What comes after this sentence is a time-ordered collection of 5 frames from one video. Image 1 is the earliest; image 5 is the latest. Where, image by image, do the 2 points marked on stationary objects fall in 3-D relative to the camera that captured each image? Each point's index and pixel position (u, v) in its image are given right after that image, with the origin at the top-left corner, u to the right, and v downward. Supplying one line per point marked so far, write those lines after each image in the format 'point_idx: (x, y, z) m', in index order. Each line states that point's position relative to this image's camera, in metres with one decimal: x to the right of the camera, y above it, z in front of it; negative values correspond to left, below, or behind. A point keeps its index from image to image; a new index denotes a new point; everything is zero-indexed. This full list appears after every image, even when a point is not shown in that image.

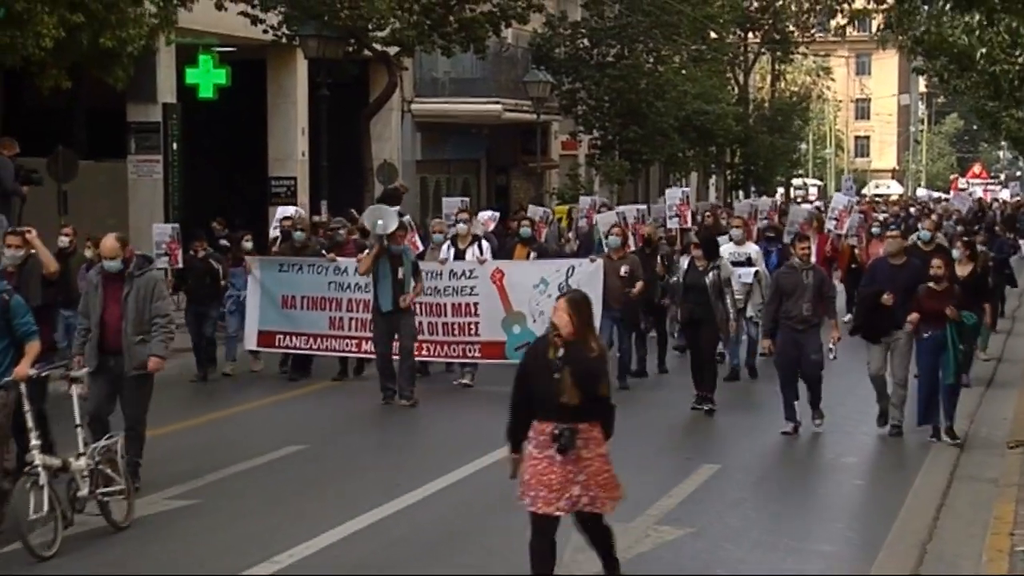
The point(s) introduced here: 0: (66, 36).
0: (-4.9, +2.8, +17.7) m
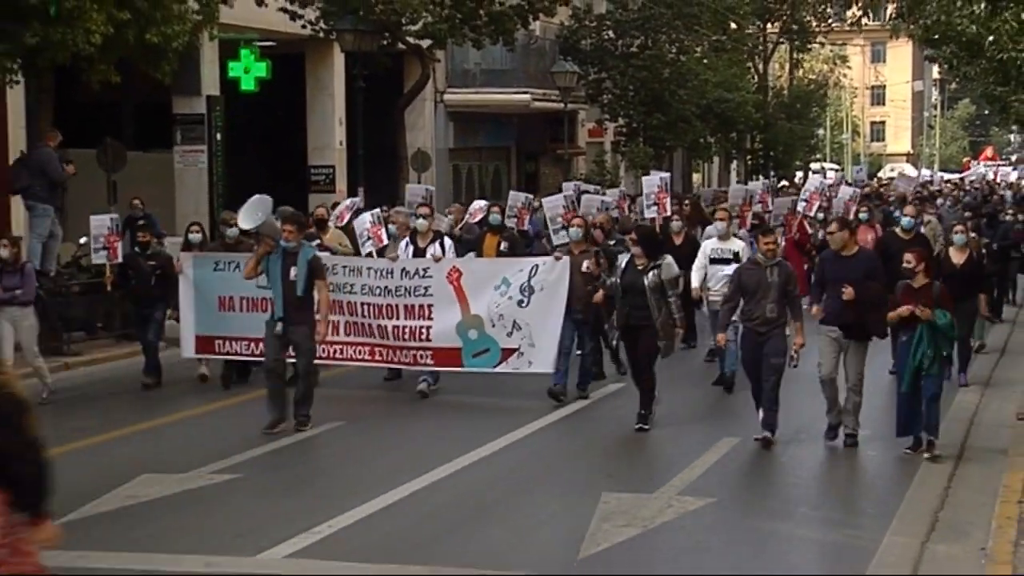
0: (-4.6, +2.9, +18.4) m
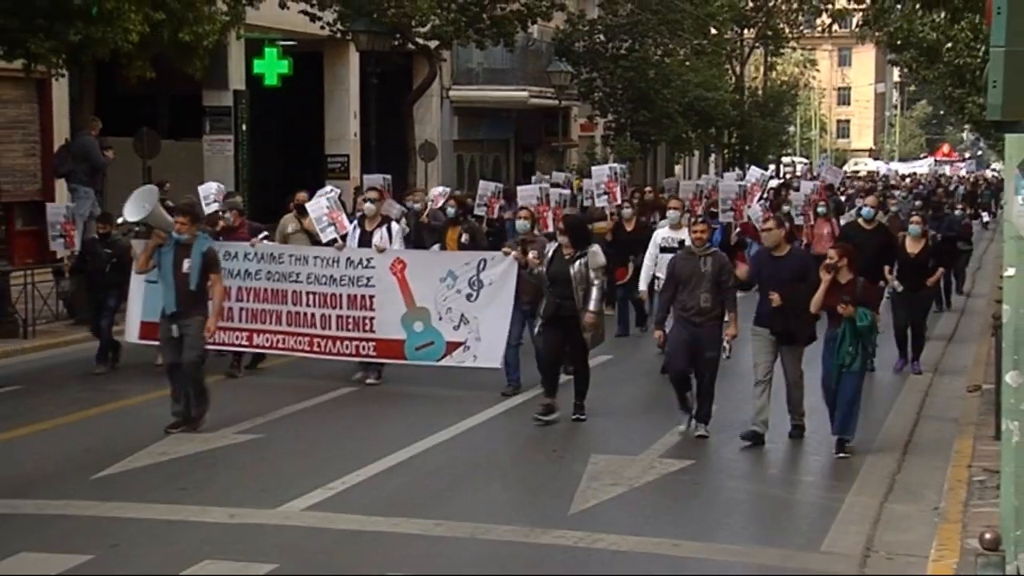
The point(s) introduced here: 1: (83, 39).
0: (-4.6, +3.3, +20.0) m
1: (-5.1, +3.0, +18.8) m
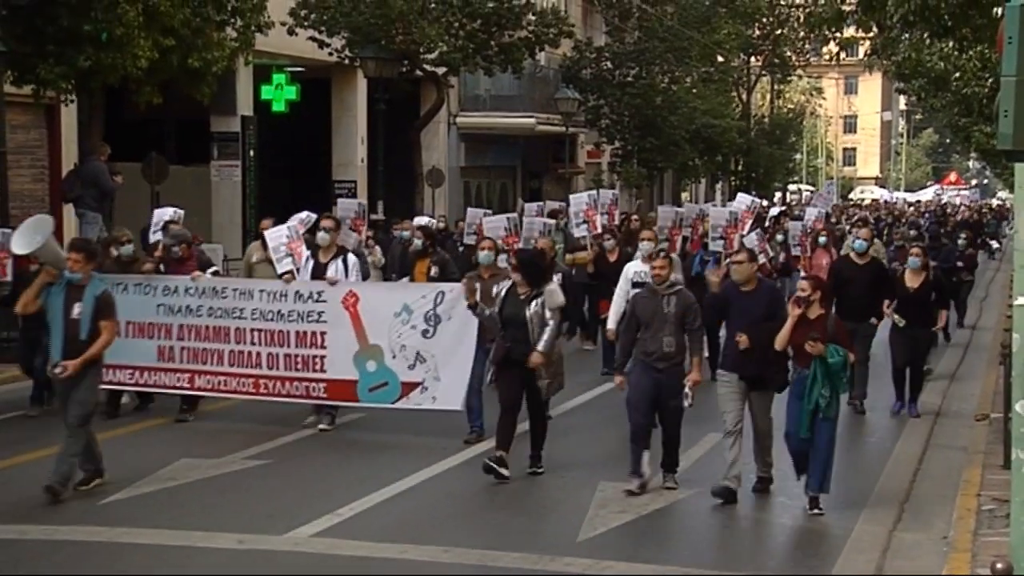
0: (-4.5, +2.9, +20.1) m
1: (-5.0, +2.7, +18.9) m
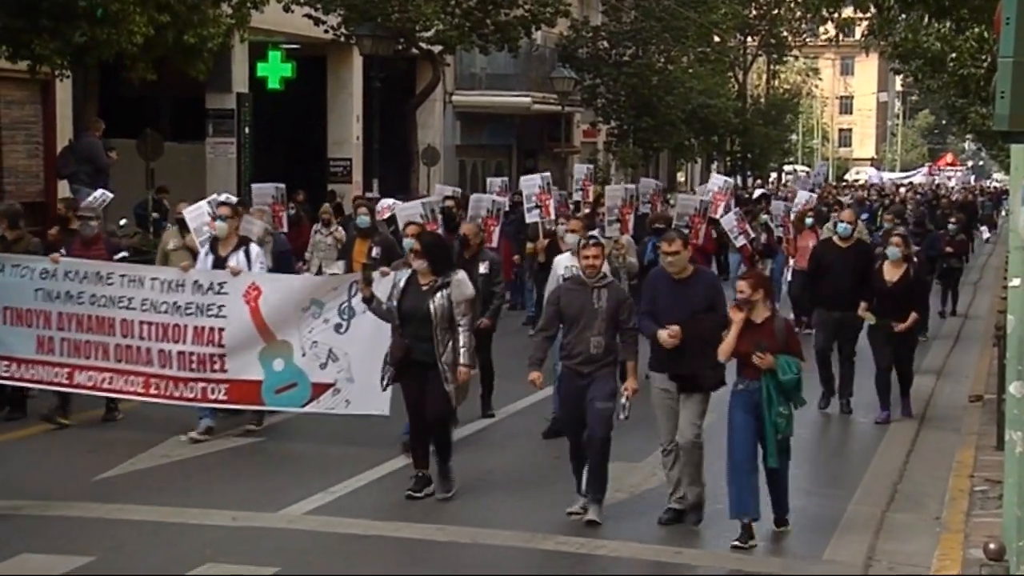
0: (-4.5, +3.2, +20.1) m
1: (-5.1, +3.0, +18.8) m
